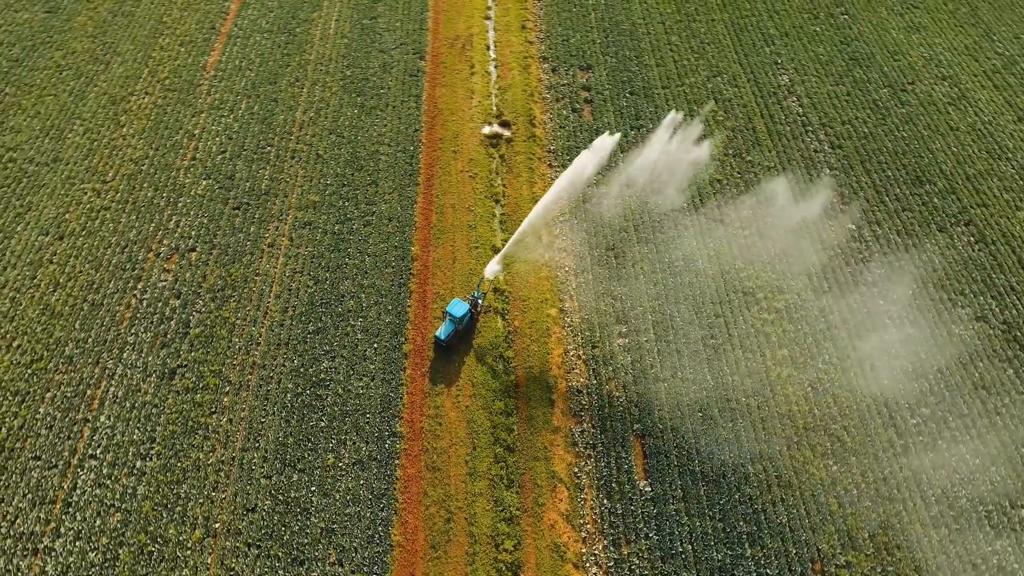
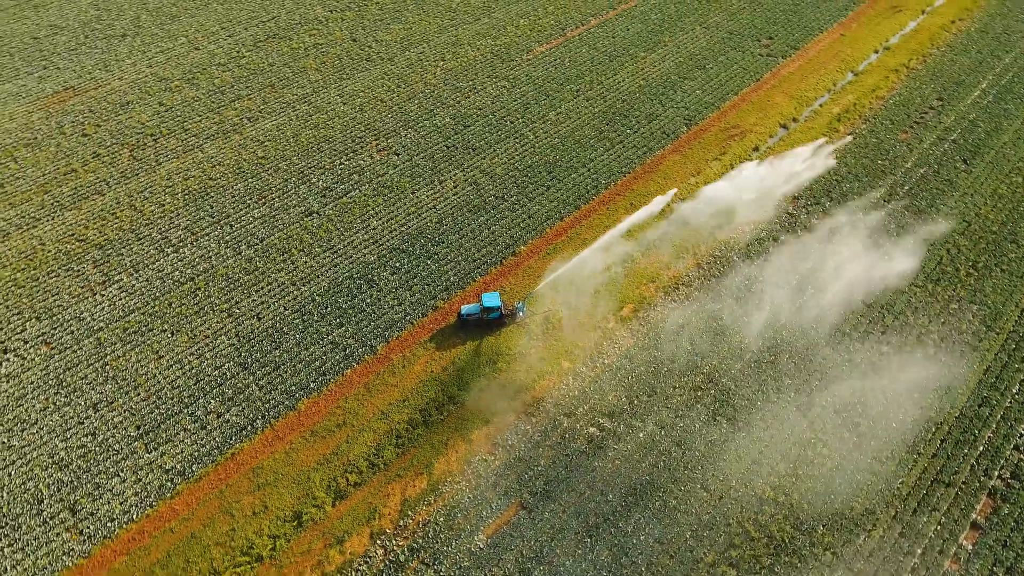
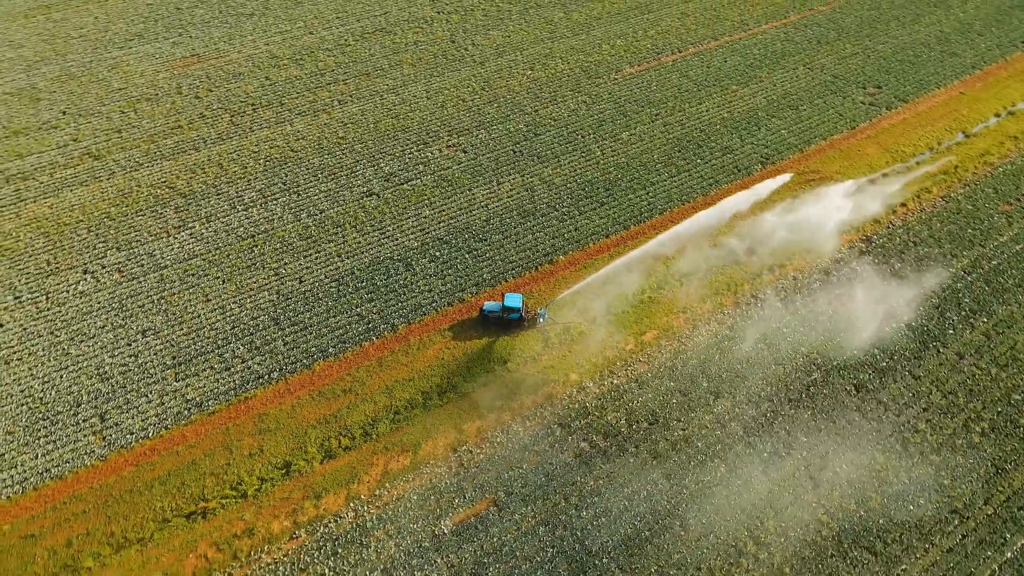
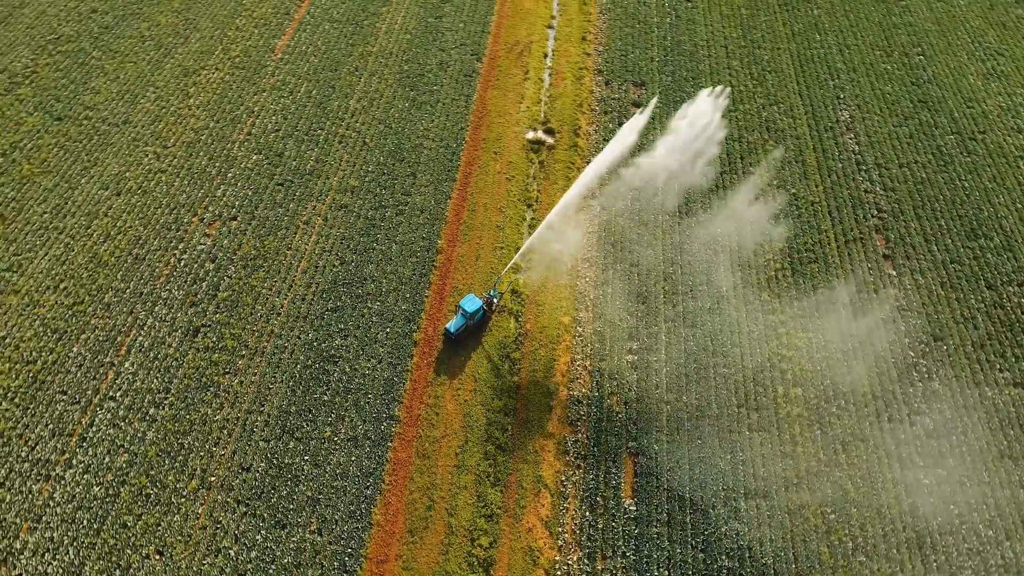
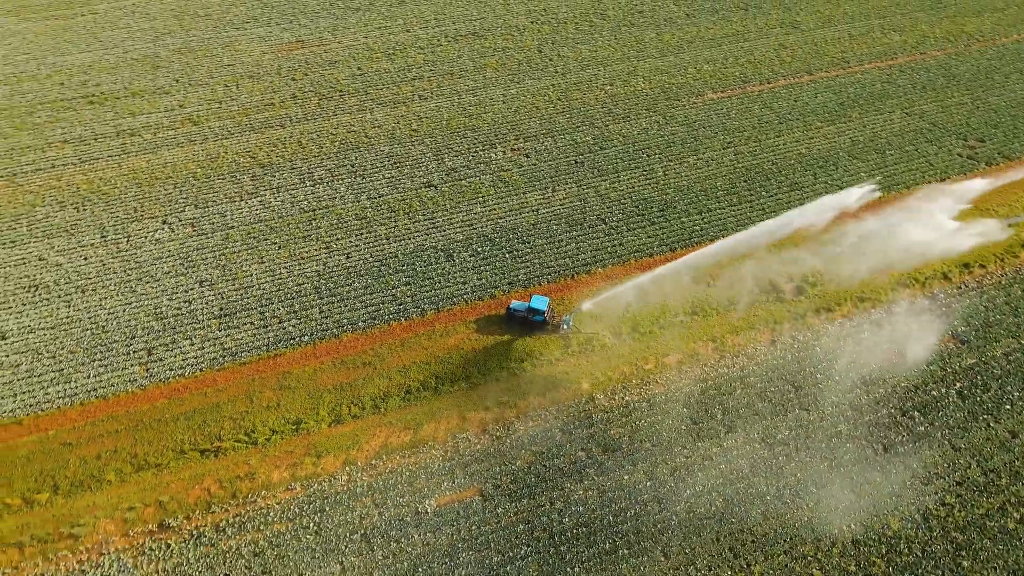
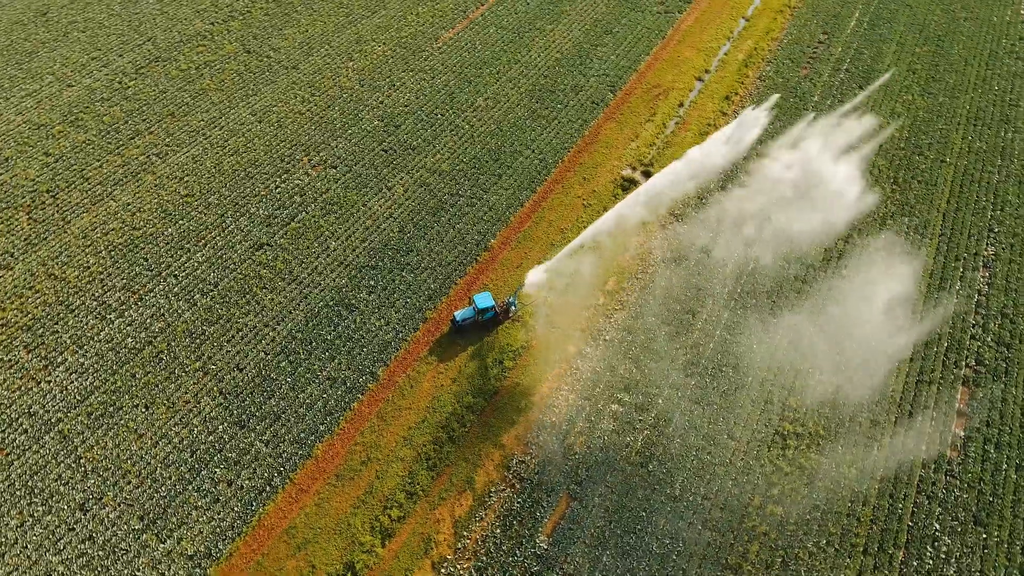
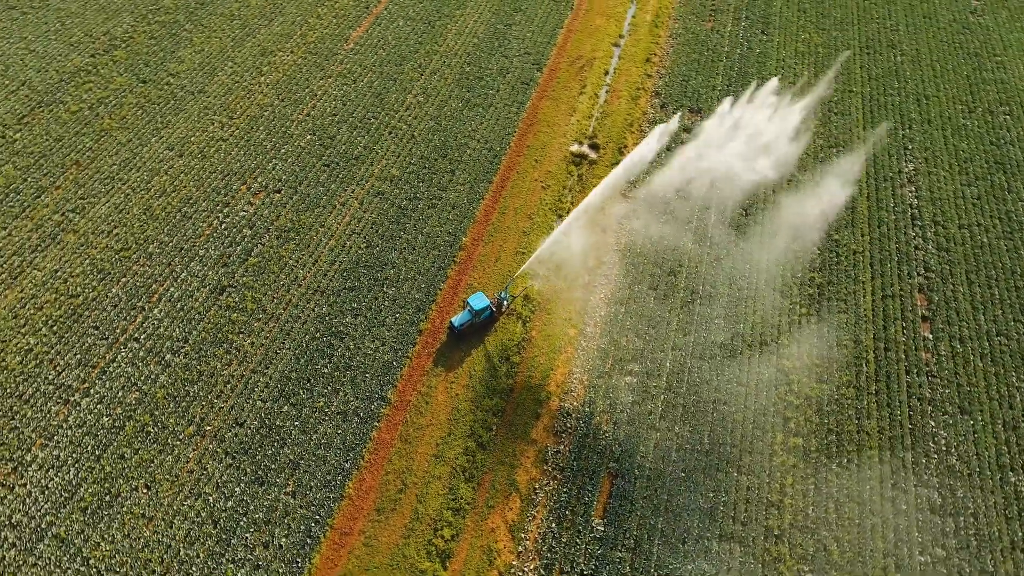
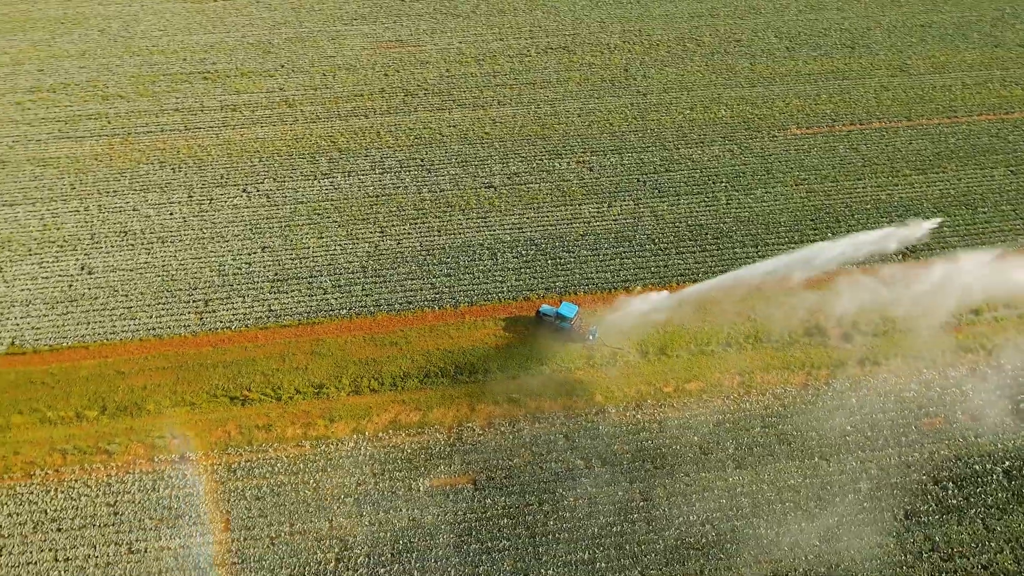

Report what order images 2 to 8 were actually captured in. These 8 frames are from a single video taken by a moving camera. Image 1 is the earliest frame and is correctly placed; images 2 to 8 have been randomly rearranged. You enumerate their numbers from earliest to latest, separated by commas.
4, 7, 6, 2, 3, 5, 8
